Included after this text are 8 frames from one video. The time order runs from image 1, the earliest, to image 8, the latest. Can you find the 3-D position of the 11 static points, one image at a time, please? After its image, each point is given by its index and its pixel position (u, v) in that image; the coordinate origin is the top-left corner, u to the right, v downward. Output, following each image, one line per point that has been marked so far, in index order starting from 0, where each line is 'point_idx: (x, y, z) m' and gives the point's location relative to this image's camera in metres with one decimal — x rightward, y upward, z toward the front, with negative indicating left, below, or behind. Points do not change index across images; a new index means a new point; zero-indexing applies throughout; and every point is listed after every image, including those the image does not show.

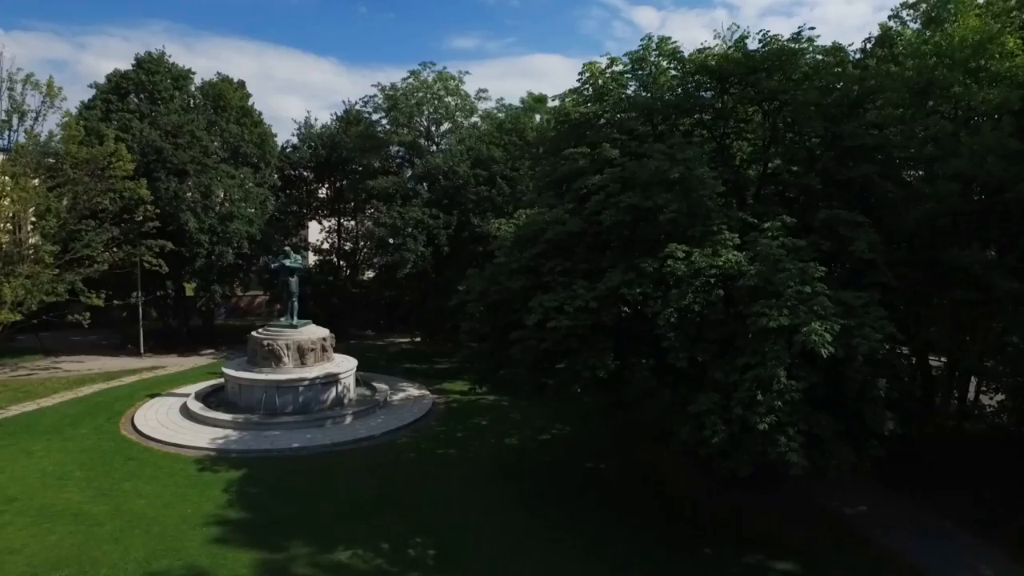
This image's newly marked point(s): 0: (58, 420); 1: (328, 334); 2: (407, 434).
0: (-11.1, -3.2, +15.1) m
1: (-5.0, -1.3, +16.7) m
2: (-2.5, -3.5, +14.8) m
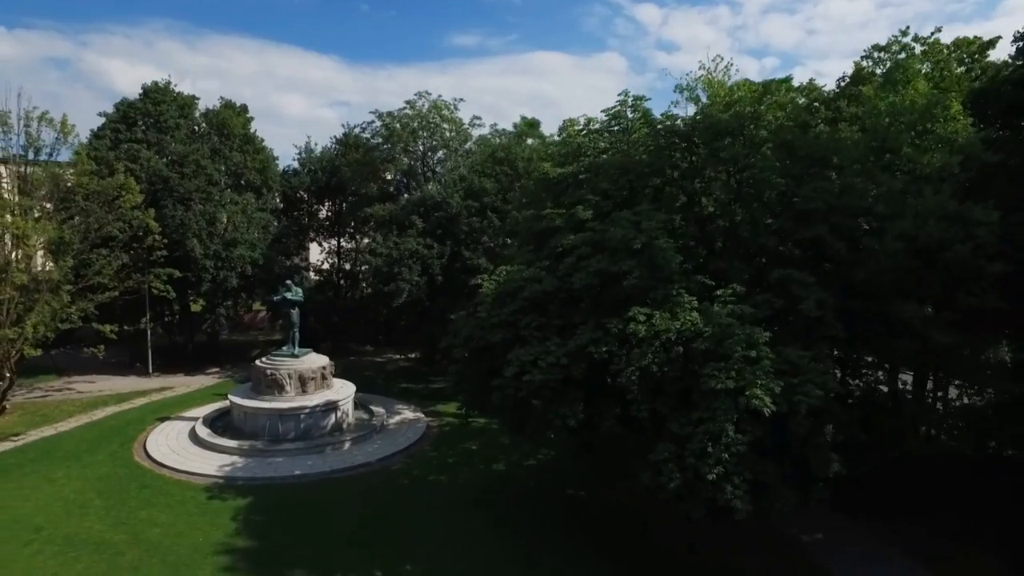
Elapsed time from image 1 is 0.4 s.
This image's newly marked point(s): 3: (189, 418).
0: (-11.5, -4.1, +16.1) m
1: (-5.3, -2.2, +17.6) m
2: (-2.8, -4.4, +15.8) m
3: (-9.6, -3.8, +18.1) m
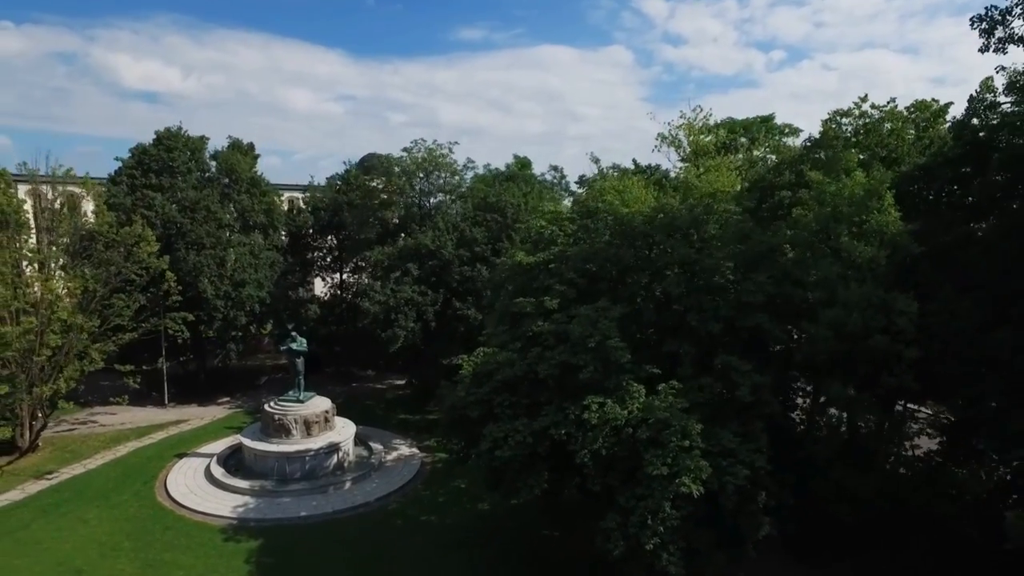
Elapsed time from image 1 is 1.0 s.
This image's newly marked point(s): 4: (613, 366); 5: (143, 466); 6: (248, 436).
0: (-11.9, -5.7, +17.8) m
1: (-5.7, -3.8, +19.3) m
2: (-3.3, -6.0, +17.5) m
3: (-10.0, -5.4, +19.9) m
4: (+1.8, -1.4, +11.3) m
5: (-11.5, -5.5, +19.1) m
6: (-8.1, -4.6, +18.9) m
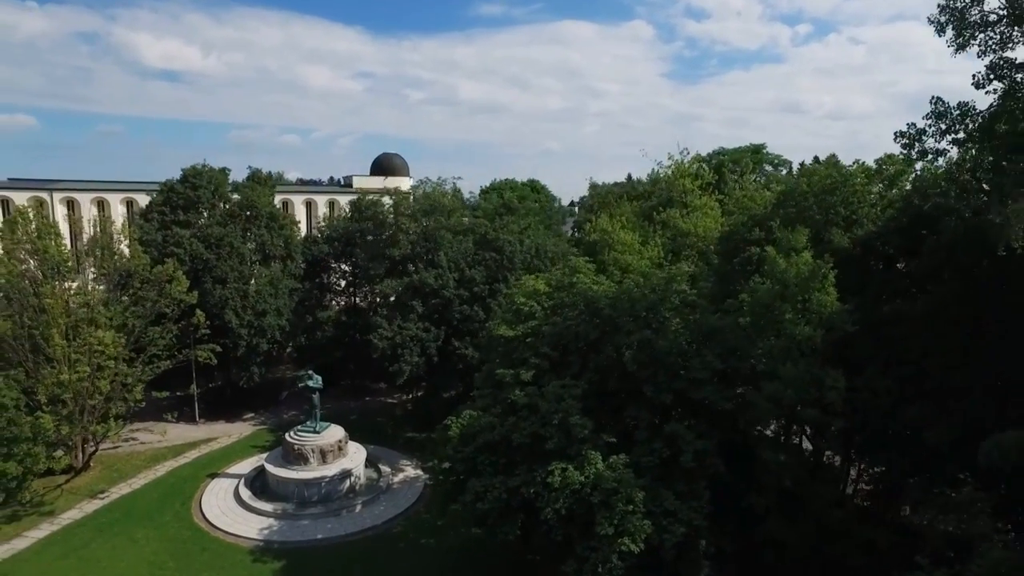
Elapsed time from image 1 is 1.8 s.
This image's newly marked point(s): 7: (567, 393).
0: (-12.2, -7.2, +20.5) m
1: (-6.0, -5.3, +21.8) m
2: (-3.6, -7.6, +19.9) m
3: (-10.3, -6.9, +22.5) m
4: (+1.4, -3.2, +13.4) m
5: (-11.7, -7.0, +21.8) m
6: (-8.4, -6.1, +21.4) m
7: (+1.3, -2.4, +14.1) m
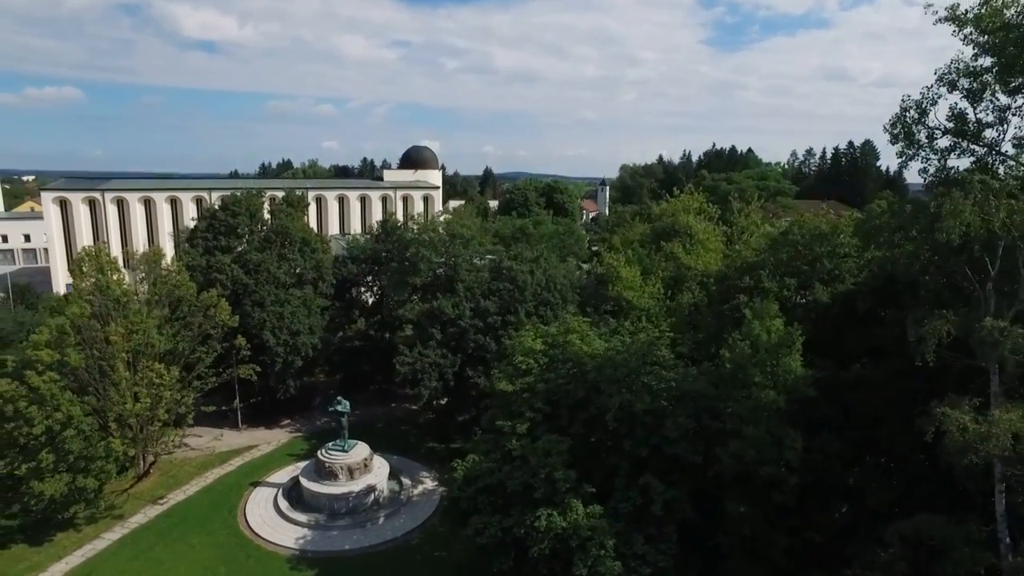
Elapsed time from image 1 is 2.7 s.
0: (-12.0, -8.6, +23.6) m
1: (-5.7, -6.7, +24.5) m
2: (-3.5, -9.1, +22.6) m
3: (-10.0, -8.1, +25.5) m
4: (+1.2, -5.1, +15.7) m
5: (-11.5, -8.3, +24.8) m
6: (-8.1, -7.5, +24.3) m
7: (+1.1, -4.3, +16.3) m
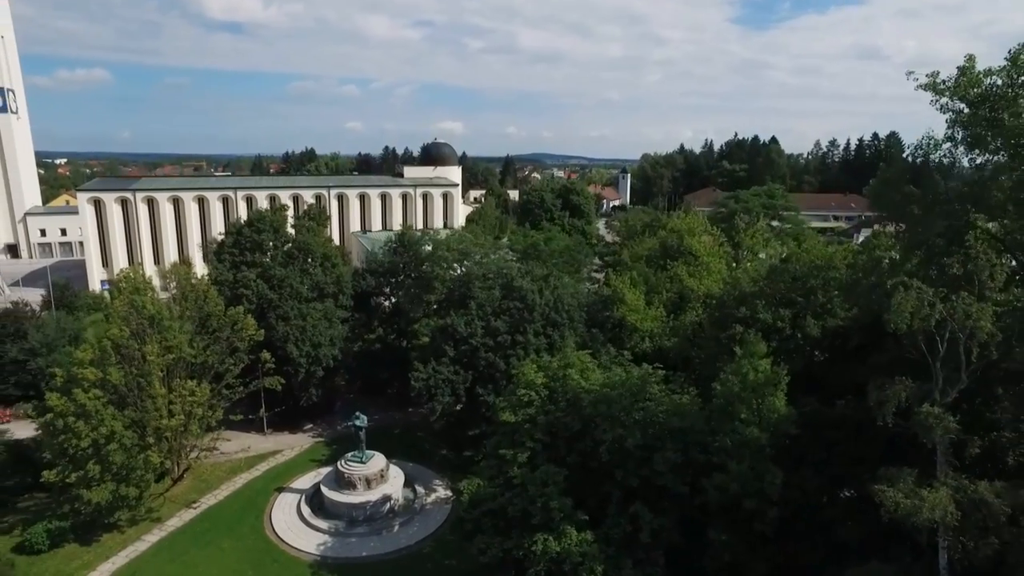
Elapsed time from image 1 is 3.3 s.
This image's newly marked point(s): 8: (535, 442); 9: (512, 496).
0: (-11.8, -9.5, +25.6) m
1: (-5.5, -7.6, +26.2) m
2: (-3.3, -10.1, +24.3) m
3: (-9.7, -9.0, +27.4) m
4: (+1.2, -6.3, +17.1) m
5: (-11.2, -9.2, +26.8) m
6: (-7.9, -8.4, +26.1) m
7: (+1.2, -5.5, +17.7) m
8: (+0.7, -4.7, +18.8) m
9: (0.0, -6.1, +18.0) m
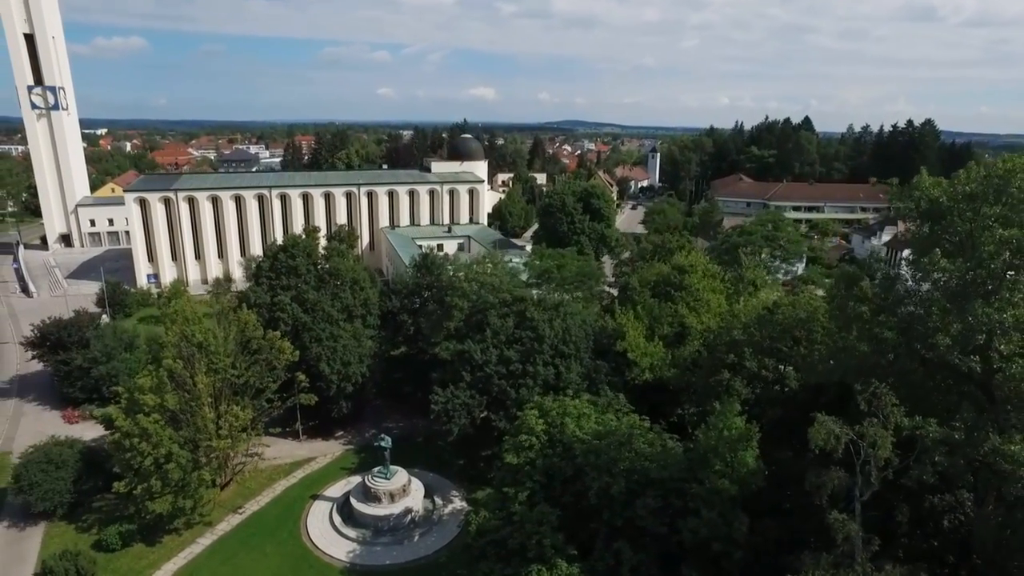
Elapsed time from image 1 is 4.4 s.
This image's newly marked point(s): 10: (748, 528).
0: (-11.4, -11.1, +29.2) m
1: (-5.1, -9.2, +29.3) m
2: (-3.0, -11.8, +27.5) m
3: (-9.2, -10.5, +30.8) m
4: (+1.1, -8.5, +19.9) m
5: (-10.8, -10.7, +30.3) m
6: (-7.5, -10.0, +29.4) m
7: (+1.2, -7.7, +20.4) m
8: (+0.8, -6.8, +21.5) m
9: (0.0, -8.3, +20.8) m
10: (+7.5, -7.7, +19.7) m
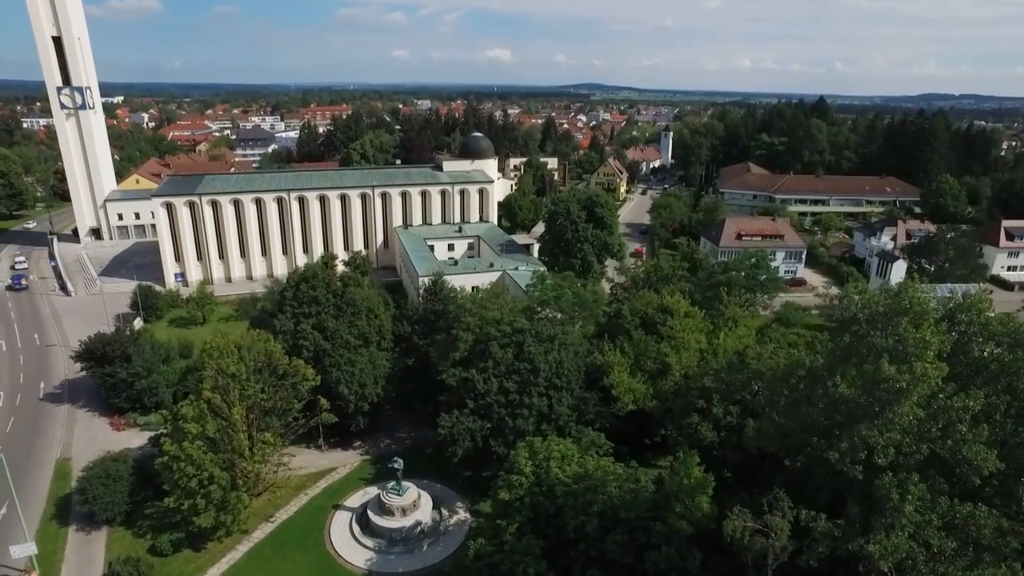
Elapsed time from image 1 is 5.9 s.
0: (-11.6, -13.2, +33.5) m
1: (-5.2, -11.4, +33.4) m
2: (-3.2, -14.1, +31.6) m
3: (-9.4, -12.5, +35.0) m
4: (+0.8, -11.2, +23.8) m
5: (-10.9, -12.8, +34.6) m
6: (-7.7, -12.1, +33.5) m
7: (+0.8, -10.3, +24.3) m
8: (+0.4, -9.4, +25.3) m
9: (-0.3, -10.9, +24.7) m
10: (+7.1, -10.5, +23.3) m
